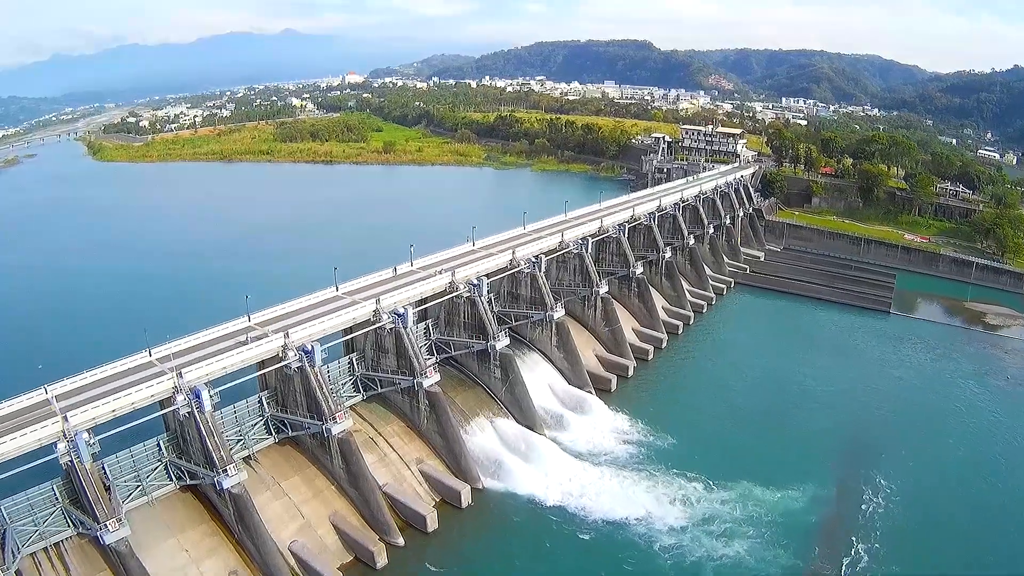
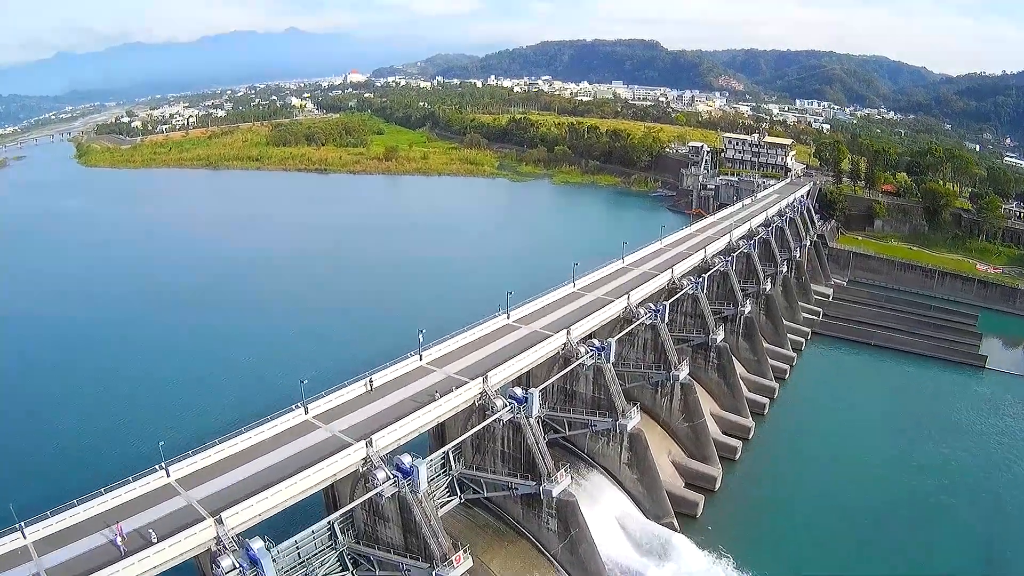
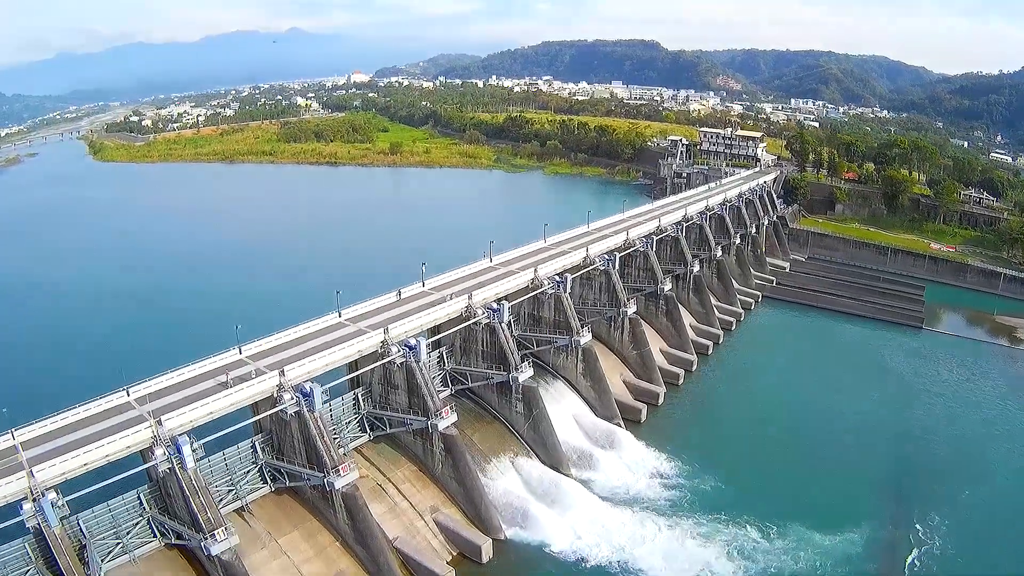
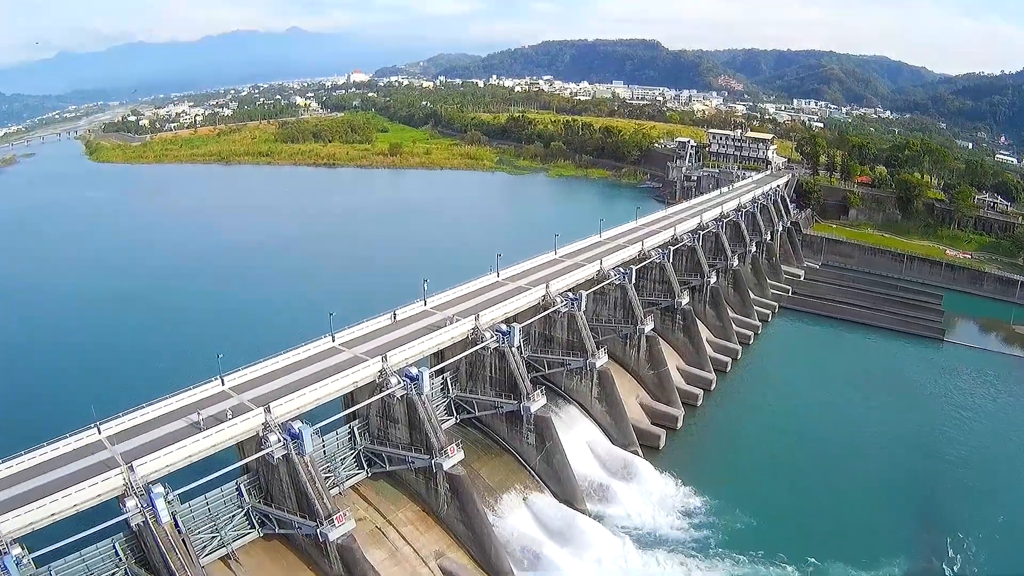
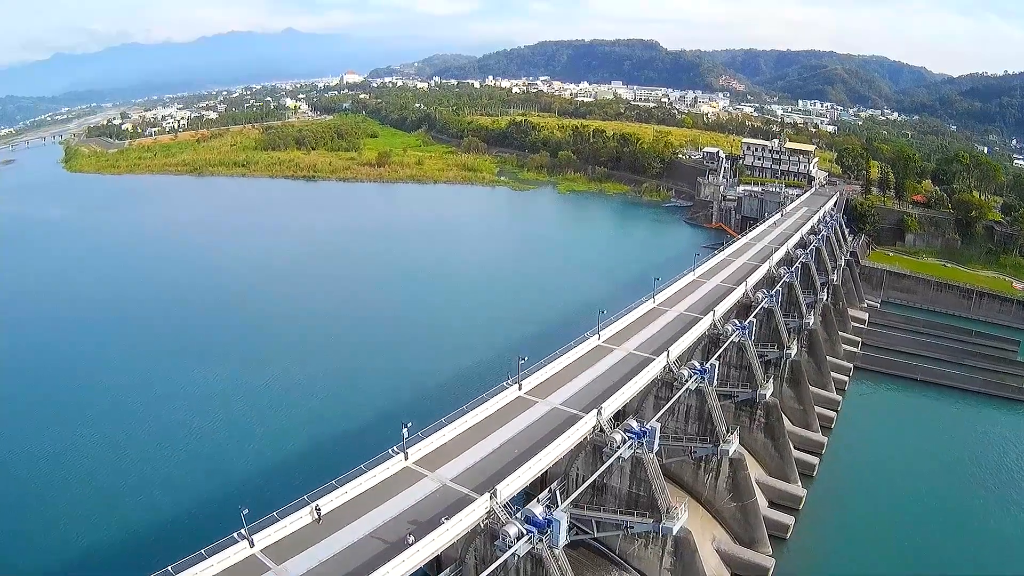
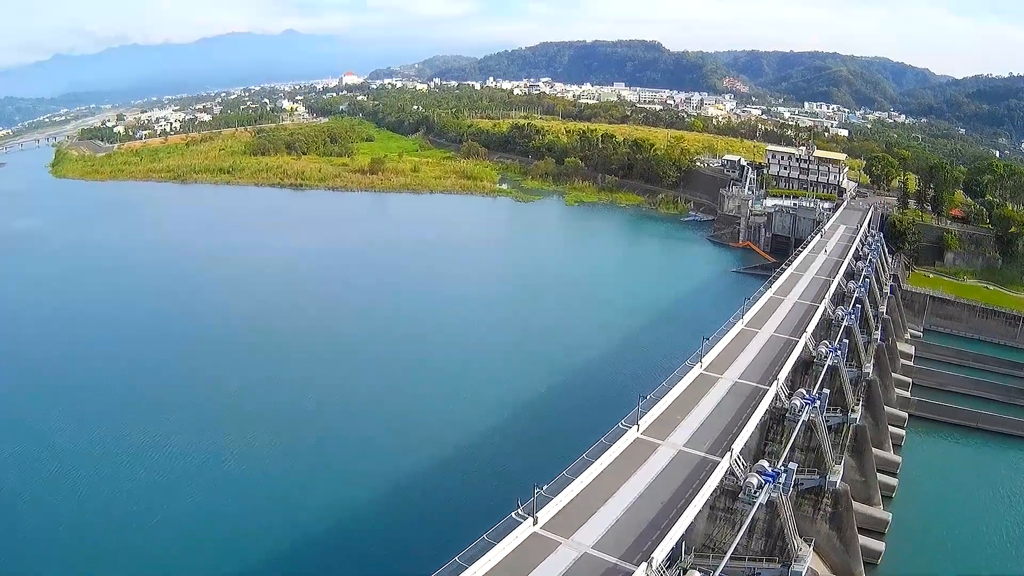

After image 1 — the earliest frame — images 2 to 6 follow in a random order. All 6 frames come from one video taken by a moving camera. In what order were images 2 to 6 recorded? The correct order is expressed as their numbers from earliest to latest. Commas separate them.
3, 4, 2, 5, 6
